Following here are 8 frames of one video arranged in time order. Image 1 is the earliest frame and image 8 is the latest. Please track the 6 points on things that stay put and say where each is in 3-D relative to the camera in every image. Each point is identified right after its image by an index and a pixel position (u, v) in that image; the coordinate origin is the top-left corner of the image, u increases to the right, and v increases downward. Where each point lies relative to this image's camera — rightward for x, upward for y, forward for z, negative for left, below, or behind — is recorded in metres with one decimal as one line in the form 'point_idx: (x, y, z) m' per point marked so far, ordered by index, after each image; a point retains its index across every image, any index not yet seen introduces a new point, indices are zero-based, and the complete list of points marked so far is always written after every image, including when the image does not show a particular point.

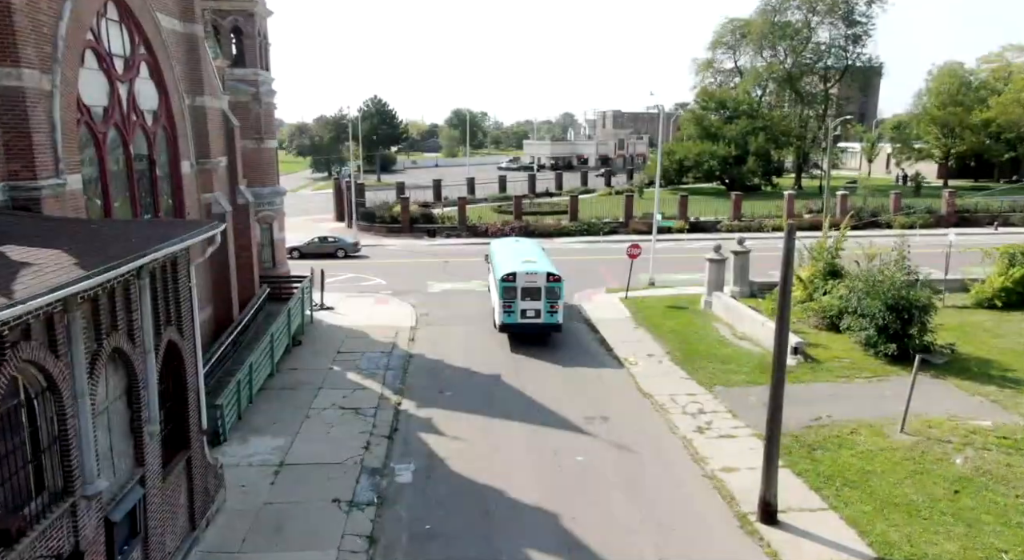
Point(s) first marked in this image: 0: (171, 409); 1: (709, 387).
0: (-4.3, -1.6, +9.2) m
1: (+4.4, -2.4, +16.3) m
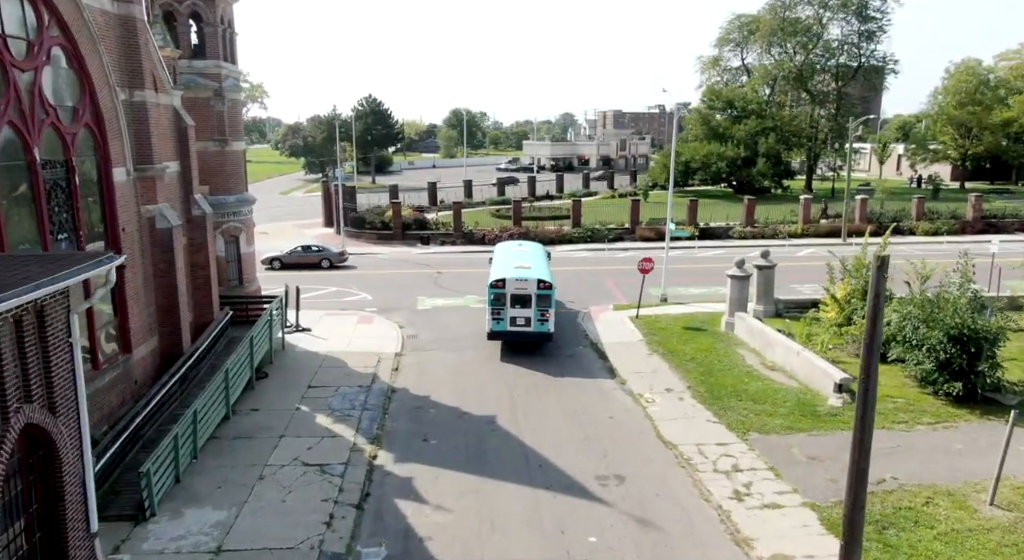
0: (-4.4, -2.2, +6.7) m
1: (+4.3, -2.9, +13.8) m
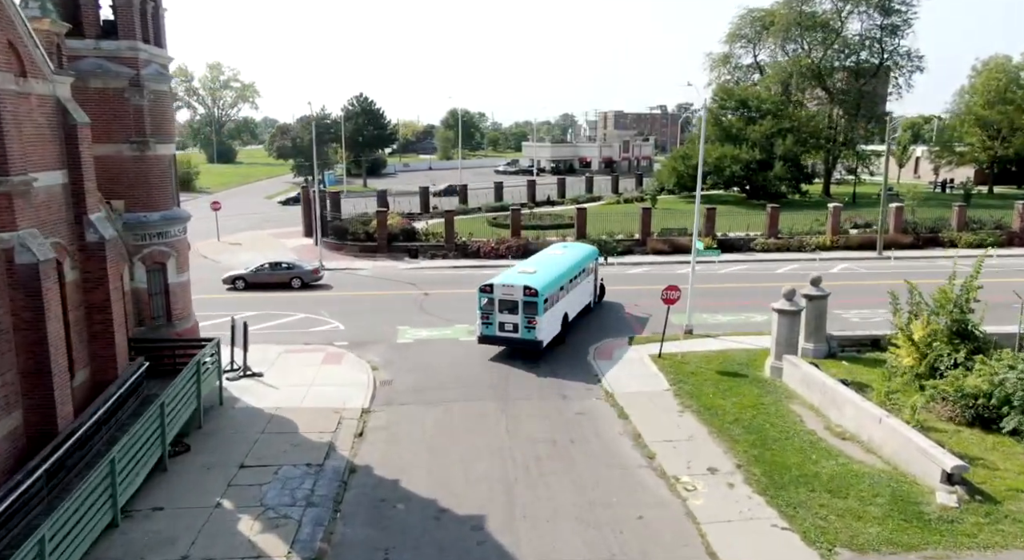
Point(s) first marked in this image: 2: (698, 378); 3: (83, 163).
0: (-4.4, -2.9, +2.8) m
1: (+4.3, -3.7, +9.9) m
2: (+4.4, -2.3, +17.1) m
3: (-7.1, +1.9, +12.1) m
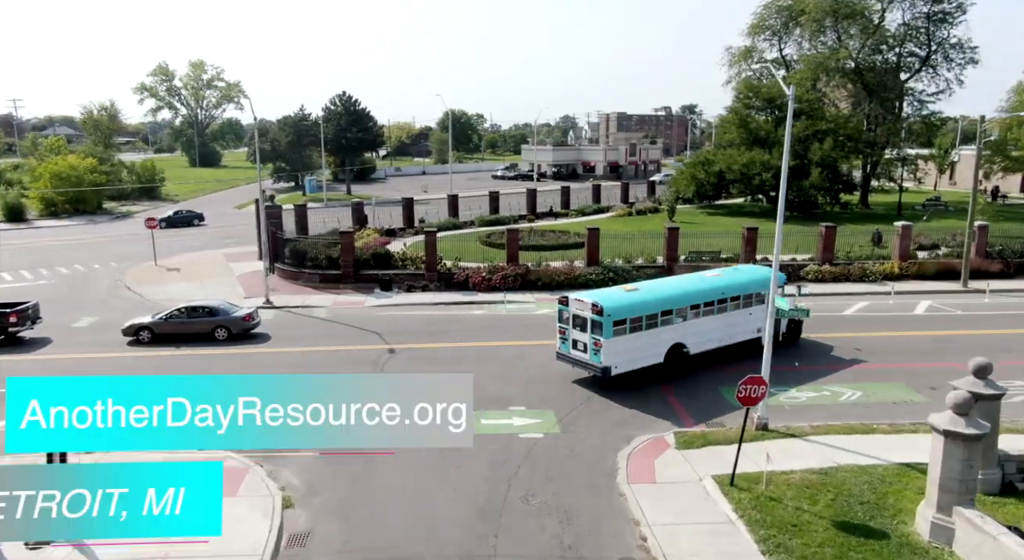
0: (-4.6, -4.3, -3.9) m
1: (+4.1, -5.0, +3.2) m
2: (+4.2, -3.7, +10.4) m
3: (-7.3, +0.6, +5.4) m
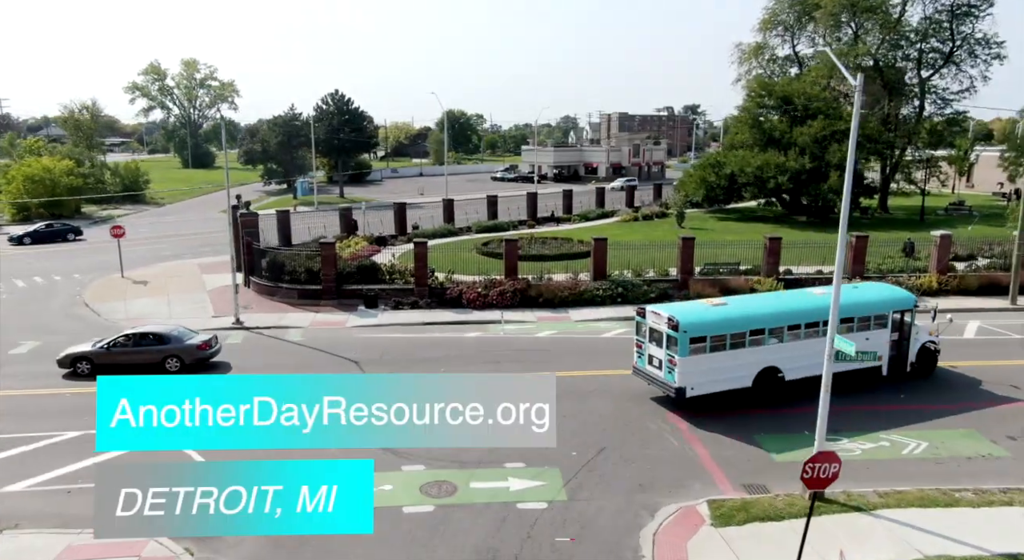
0: (-4.6, -4.8, -6.7) m
1: (+4.1, -5.6, +0.4) m
2: (+4.1, -4.2, +7.6) m
3: (-7.3, 0.0, +2.6) m
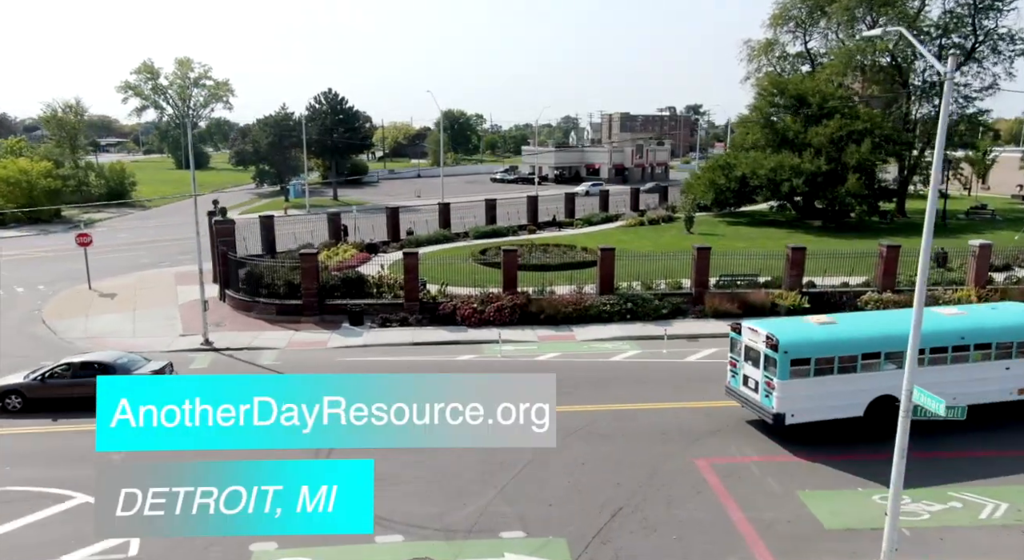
0: (-4.7, -5.2, -9.0) m
1: (+4.0, -6.0, -1.9) m
2: (+4.1, -4.7, +5.3) m
3: (-7.4, -0.4, +0.3) m
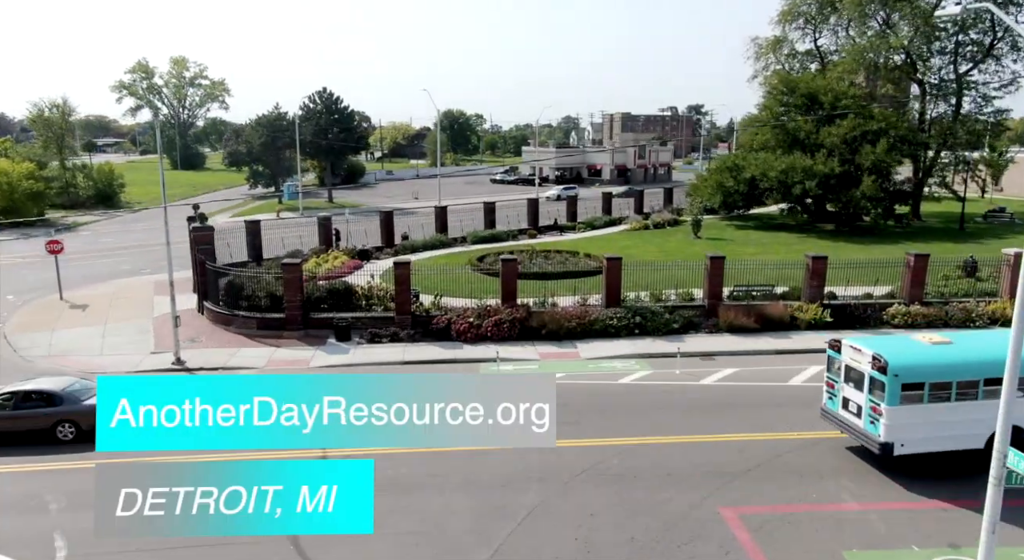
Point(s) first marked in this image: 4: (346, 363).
0: (-4.7, -5.6, -10.7) m
1: (+4.0, -6.4, -3.6) m
2: (+4.1, -5.0, +3.6) m
3: (-7.4, -0.8, -1.4) m
4: (-4.6, -2.2, +19.7) m
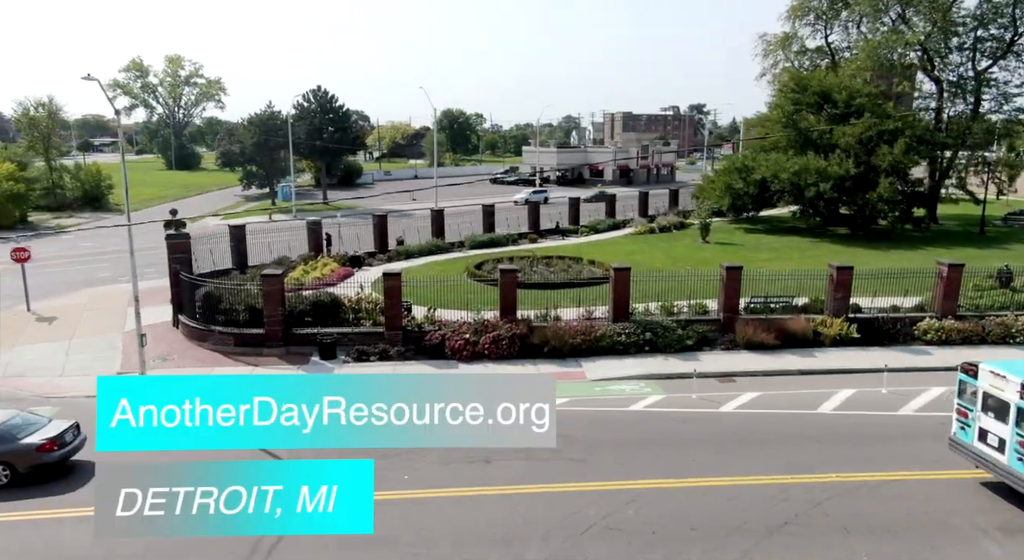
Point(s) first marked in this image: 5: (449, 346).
0: (-4.7, -5.9, -12.5) m
1: (+4.0, -6.8, -5.4) m
2: (+4.1, -5.4, +1.8) m
3: (-7.4, -1.1, -3.2) m
4: (-4.6, -2.6, +17.9) m
5: (-1.7, -1.8, +19.9) m
